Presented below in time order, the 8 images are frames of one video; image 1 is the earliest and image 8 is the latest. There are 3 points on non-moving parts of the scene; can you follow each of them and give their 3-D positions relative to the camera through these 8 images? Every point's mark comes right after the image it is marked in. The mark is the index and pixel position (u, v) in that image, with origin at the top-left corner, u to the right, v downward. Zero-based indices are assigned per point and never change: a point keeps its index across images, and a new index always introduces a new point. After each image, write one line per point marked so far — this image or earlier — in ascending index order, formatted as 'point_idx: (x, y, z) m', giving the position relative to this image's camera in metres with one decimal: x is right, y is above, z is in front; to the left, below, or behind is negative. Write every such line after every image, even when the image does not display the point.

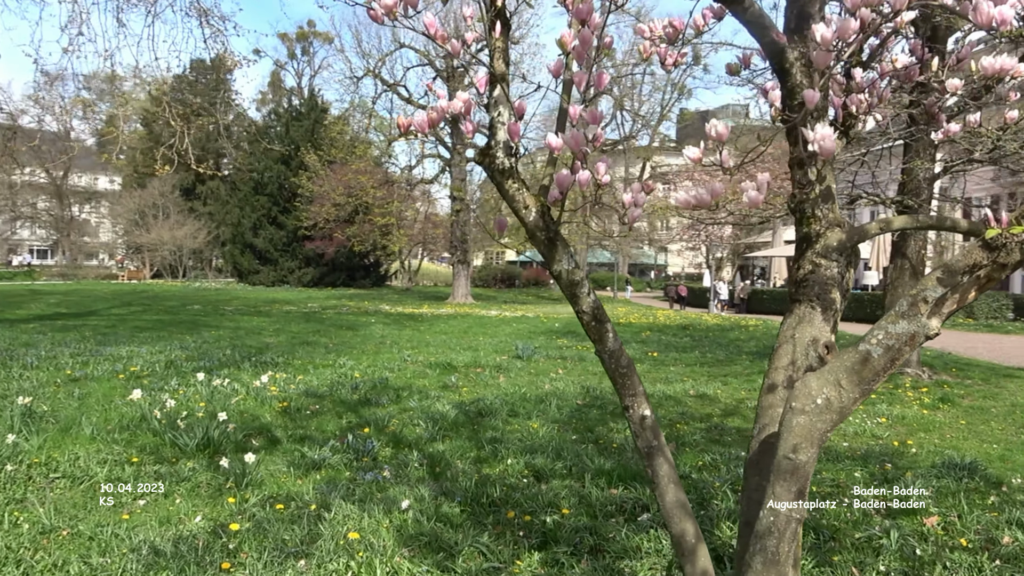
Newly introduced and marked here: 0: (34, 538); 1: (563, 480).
0: (-2.4, -1.2, +4.1) m
1: (+0.3, -1.2, +5.0) m
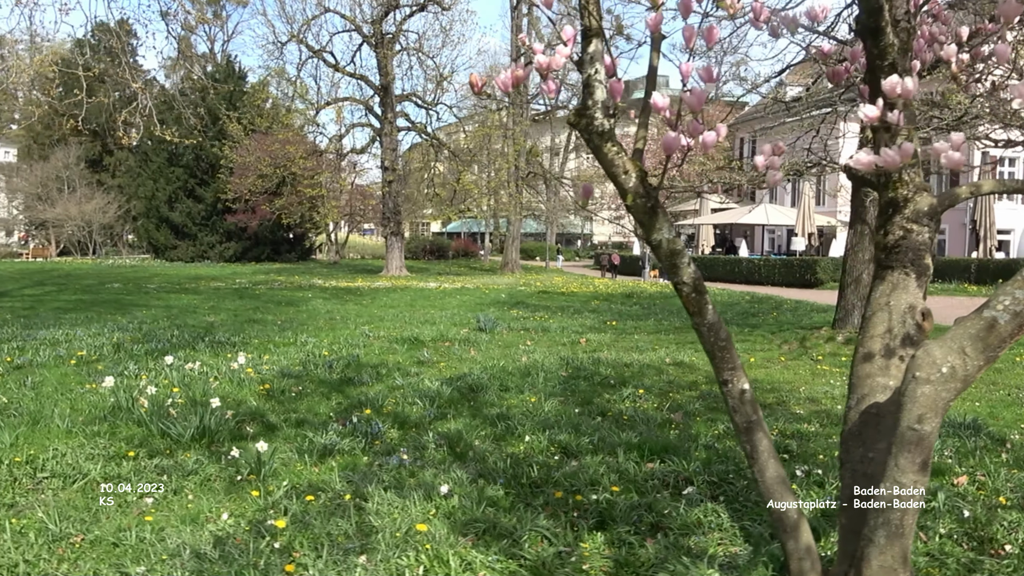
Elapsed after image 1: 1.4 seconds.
0: (-2.1, -1.2, +3.6) m
1: (+0.5, -1.0, +4.8) m
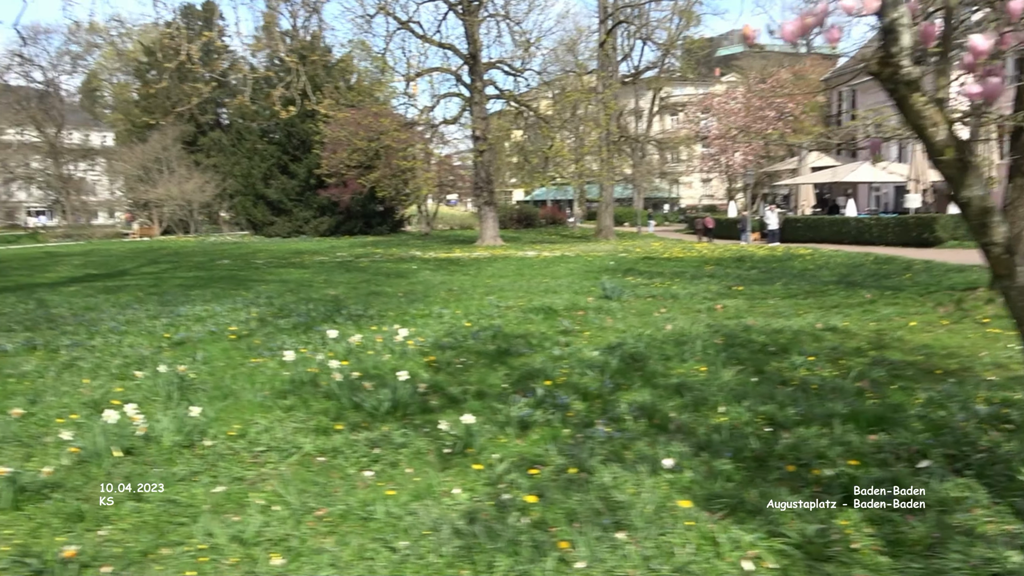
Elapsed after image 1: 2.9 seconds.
0: (-1.0, -1.1, +3.7) m
1: (+1.7, -0.8, +4.7) m
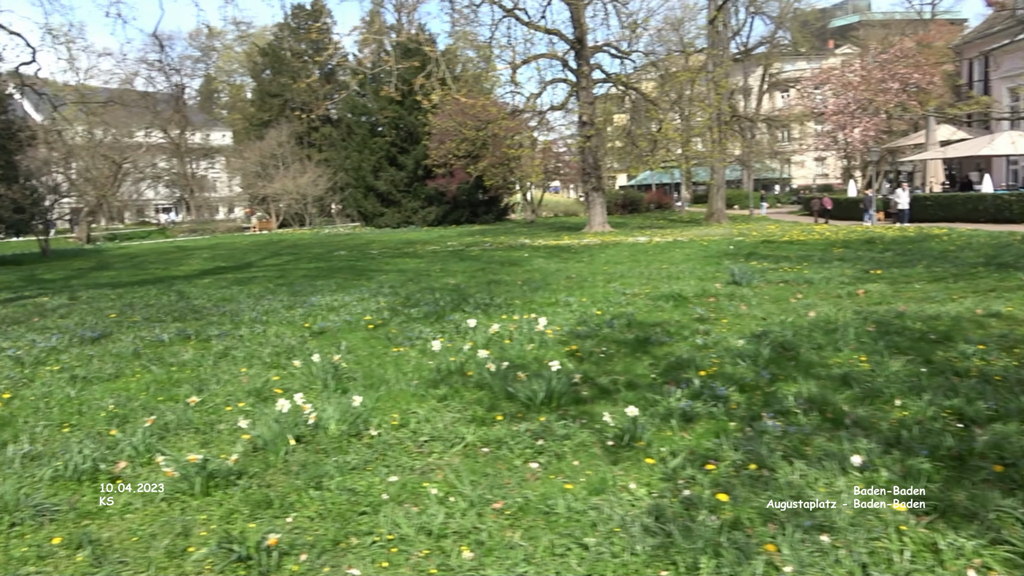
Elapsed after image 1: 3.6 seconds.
0: (-0.2, -1.0, +3.6) m
1: (+2.6, -0.7, +4.3) m
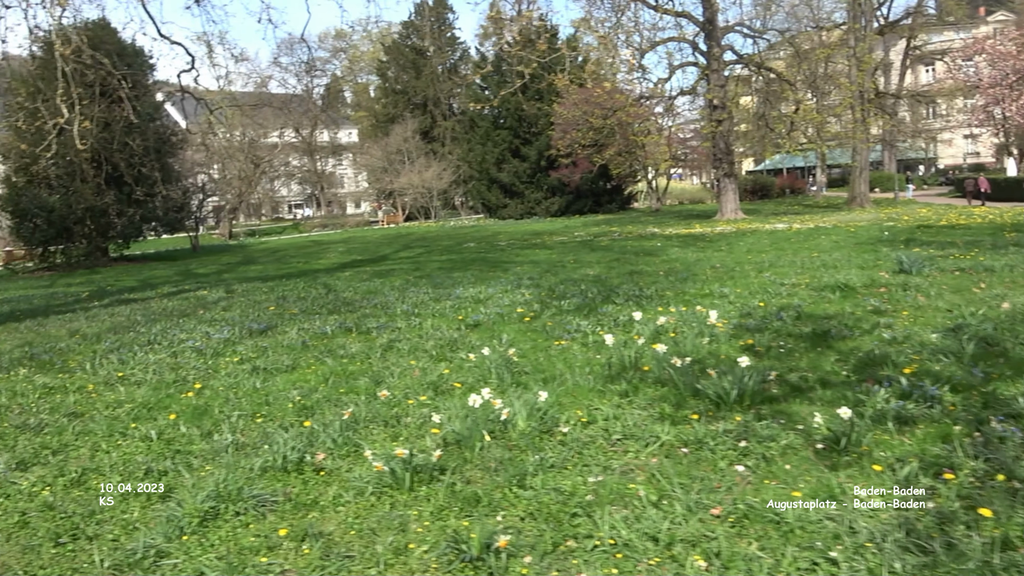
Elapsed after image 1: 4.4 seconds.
0: (+0.8, -1.0, +3.4) m
1: (+3.6, -0.7, +3.7) m
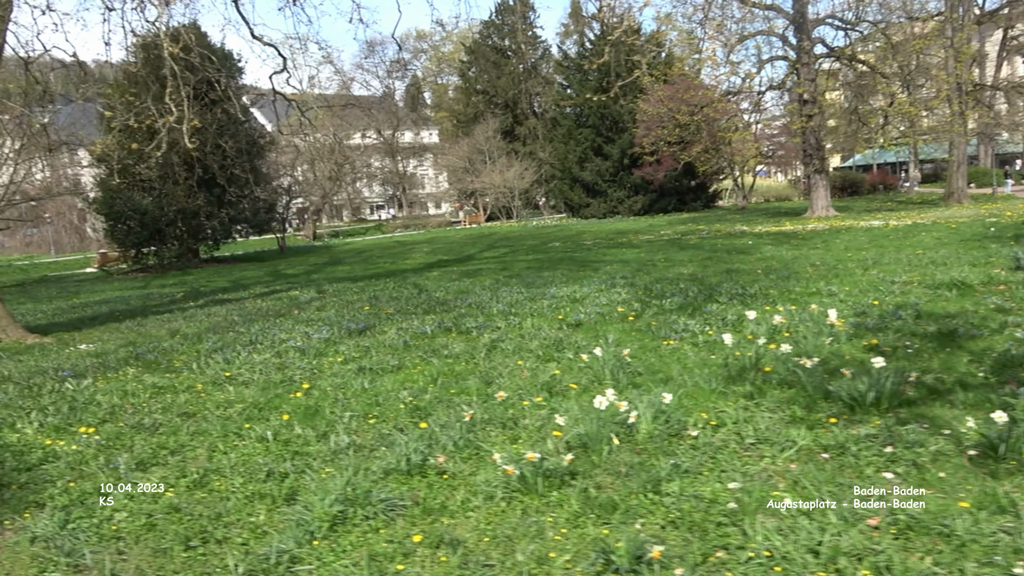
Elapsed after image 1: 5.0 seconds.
0: (+1.3, -1.0, +3.1) m
1: (+4.2, -0.6, +3.2) m
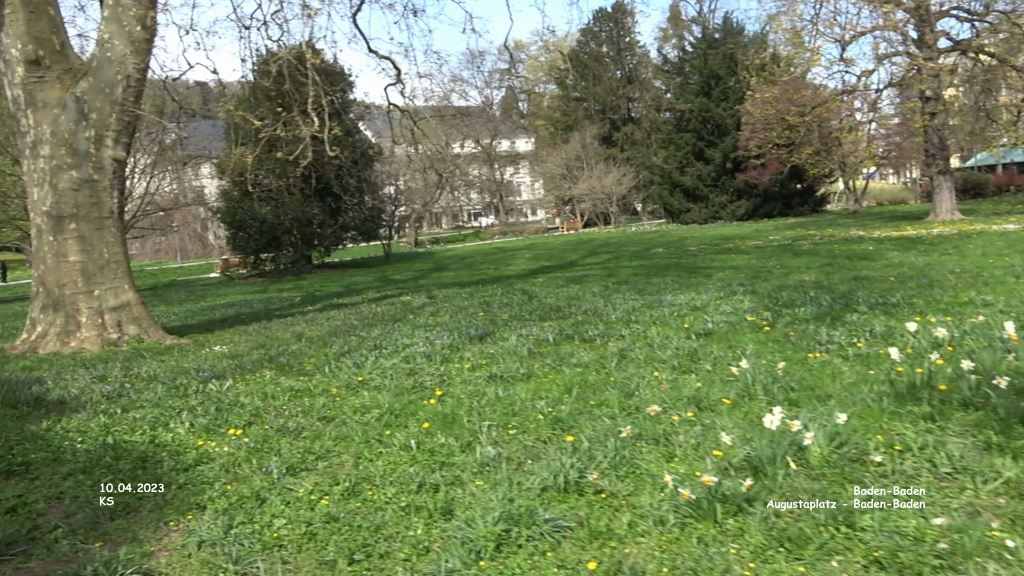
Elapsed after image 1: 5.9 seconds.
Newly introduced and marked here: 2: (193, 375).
0: (+2.0, -1.0, +2.7) m
1: (+4.8, -0.7, +2.5) m
2: (-2.7, -0.7, +6.8) m
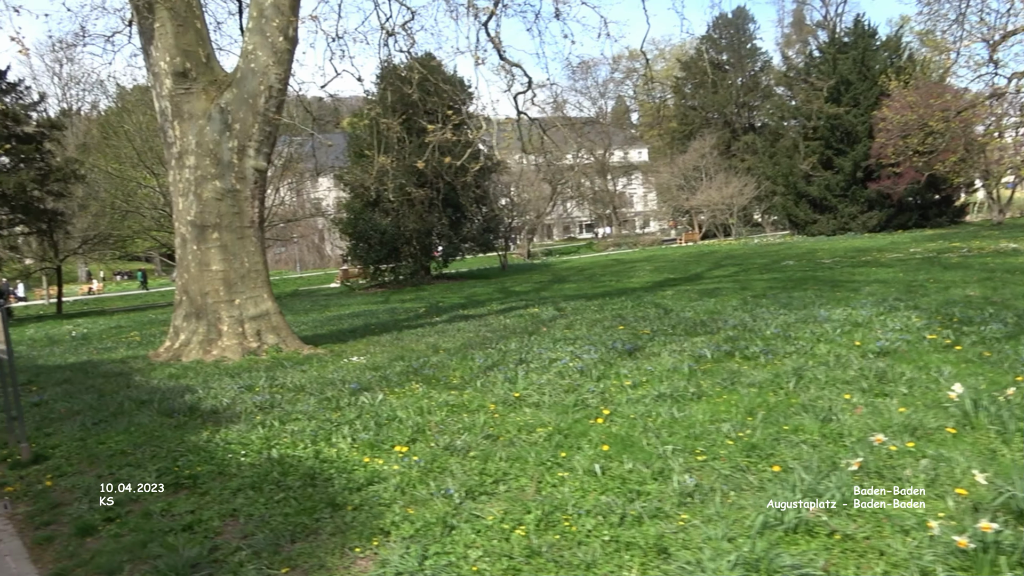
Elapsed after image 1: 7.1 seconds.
0: (+2.8, -1.0, +2.0) m
1: (+5.5, -0.7, +1.5) m
2: (-1.4, -0.8, +6.7) m
